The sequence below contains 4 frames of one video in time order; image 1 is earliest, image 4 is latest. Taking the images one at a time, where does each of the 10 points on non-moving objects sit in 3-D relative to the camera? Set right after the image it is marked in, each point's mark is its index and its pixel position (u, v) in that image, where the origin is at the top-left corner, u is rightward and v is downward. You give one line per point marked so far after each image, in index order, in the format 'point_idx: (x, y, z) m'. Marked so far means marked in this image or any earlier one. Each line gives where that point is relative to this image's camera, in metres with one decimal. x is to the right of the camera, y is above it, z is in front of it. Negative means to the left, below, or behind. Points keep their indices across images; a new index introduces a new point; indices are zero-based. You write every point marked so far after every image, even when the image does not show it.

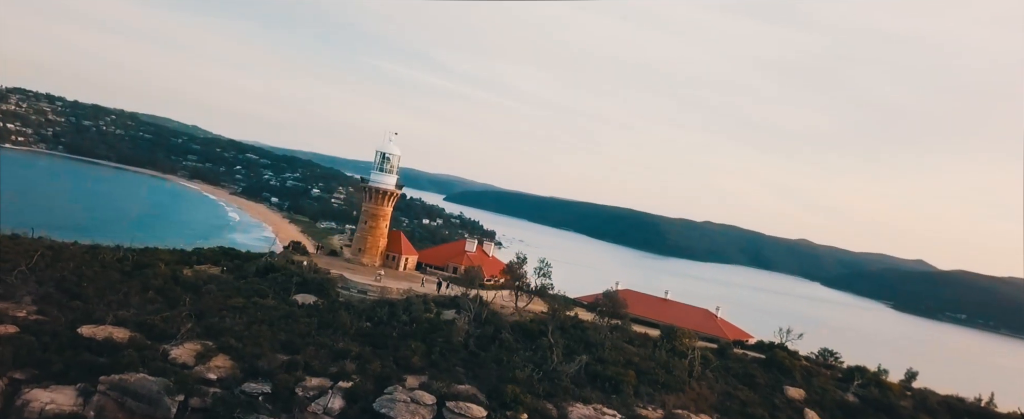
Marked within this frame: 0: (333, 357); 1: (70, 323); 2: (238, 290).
0: (-4.3, -3.6, +15.8) m
1: (-10.1, -2.6, +15.0) m
2: (-7.8, -2.3, +18.7) m
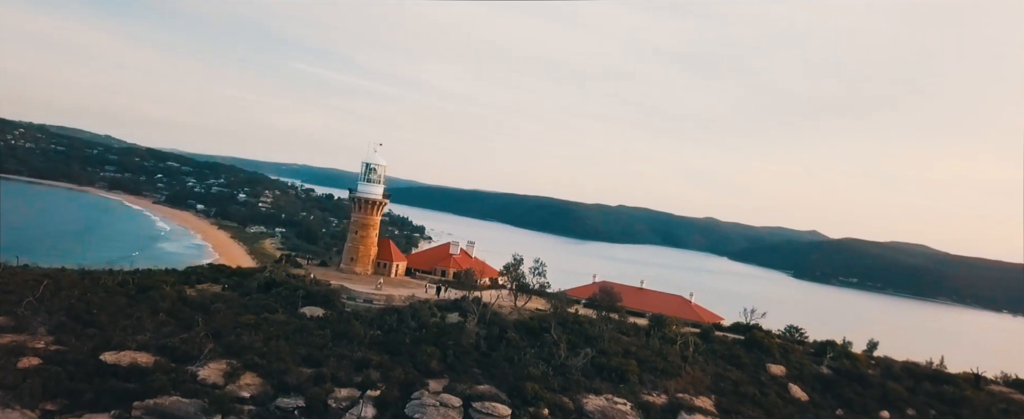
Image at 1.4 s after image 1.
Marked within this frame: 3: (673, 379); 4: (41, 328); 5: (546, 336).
0: (-3.9, -3.9, +16.3) m
1: (-9.6, -3.2, +15.0) m
2: (-7.7, -2.8, +18.9) m
3: (+4.8, -5.1, +19.5) m
4: (-11.2, -2.8, +15.6) m
5: (+1.0, -3.8, +19.9) m
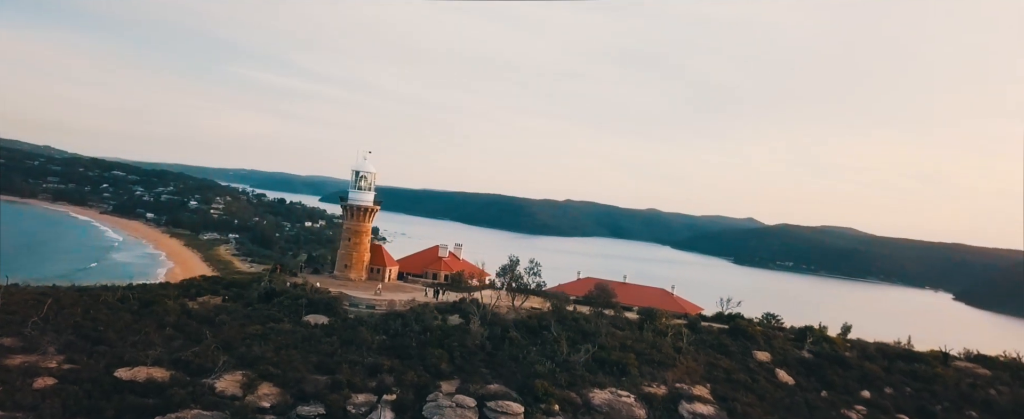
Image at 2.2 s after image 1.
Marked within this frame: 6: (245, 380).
0: (-3.7, -4.1, +16.6) m
1: (-9.4, -3.7, +15.0) m
2: (-7.6, -3.1, +19.0) m
3: (+4.9, -5.0, +20.3) m
4: (-10.9, -3.3, +15.6) m
5: (+1.1, -3.9, +20.4) m
6: (-6.2, -4.0, +15.3) m
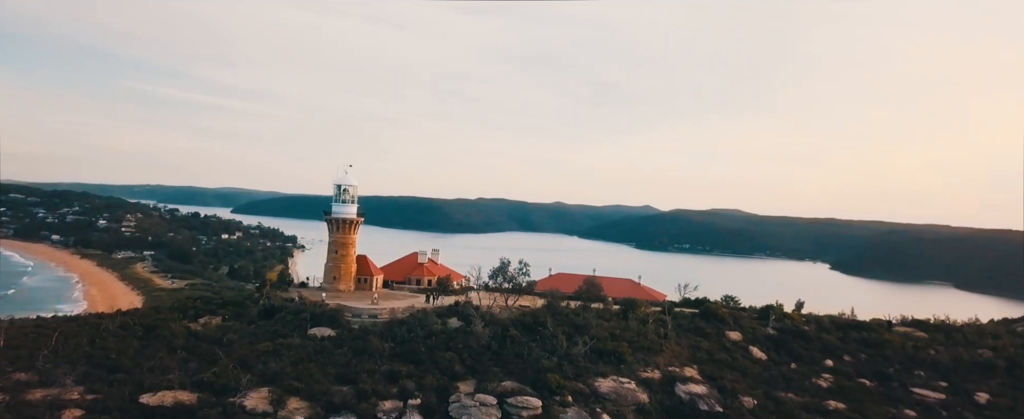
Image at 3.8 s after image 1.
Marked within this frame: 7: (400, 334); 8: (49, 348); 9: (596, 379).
0: (-3.3, -4.5, +17.2) m
1: (-8.8, -4.3, +15.1) m
2: (-7.5, -3.7, +19.3) m
3: (+4.9, -4.8, +21.7) m
4: (-10.5, -4.0, +15.5) m
5: (+1.0, -4.0, +21.5) m
6: (-5.7, -4.5, +15.7) m
7: (-3.4, -3.8, +19.9) m
8: (-11.8, -3.5, +16.6) m
9: (+2.4, -4.8, +18.6) m
